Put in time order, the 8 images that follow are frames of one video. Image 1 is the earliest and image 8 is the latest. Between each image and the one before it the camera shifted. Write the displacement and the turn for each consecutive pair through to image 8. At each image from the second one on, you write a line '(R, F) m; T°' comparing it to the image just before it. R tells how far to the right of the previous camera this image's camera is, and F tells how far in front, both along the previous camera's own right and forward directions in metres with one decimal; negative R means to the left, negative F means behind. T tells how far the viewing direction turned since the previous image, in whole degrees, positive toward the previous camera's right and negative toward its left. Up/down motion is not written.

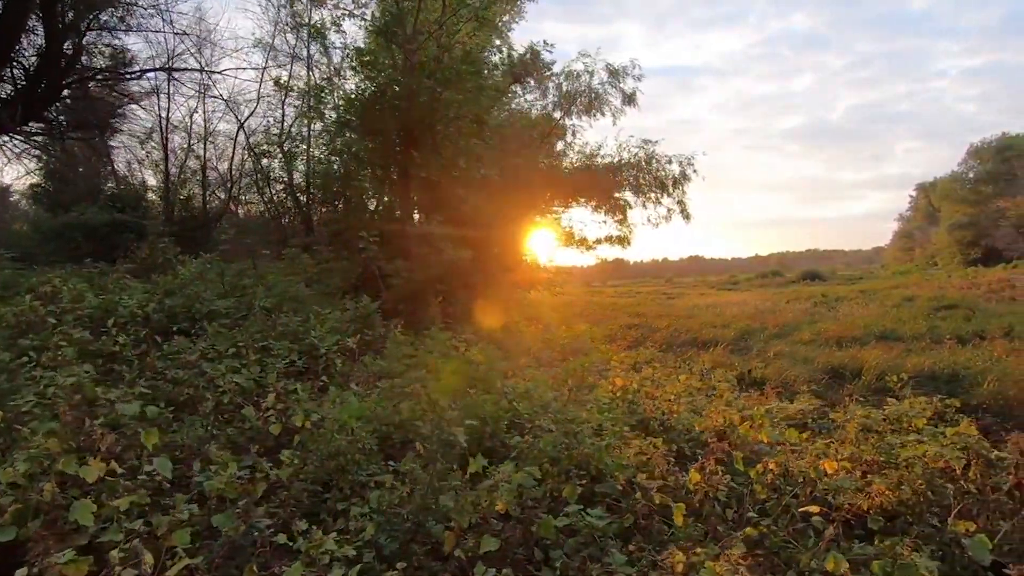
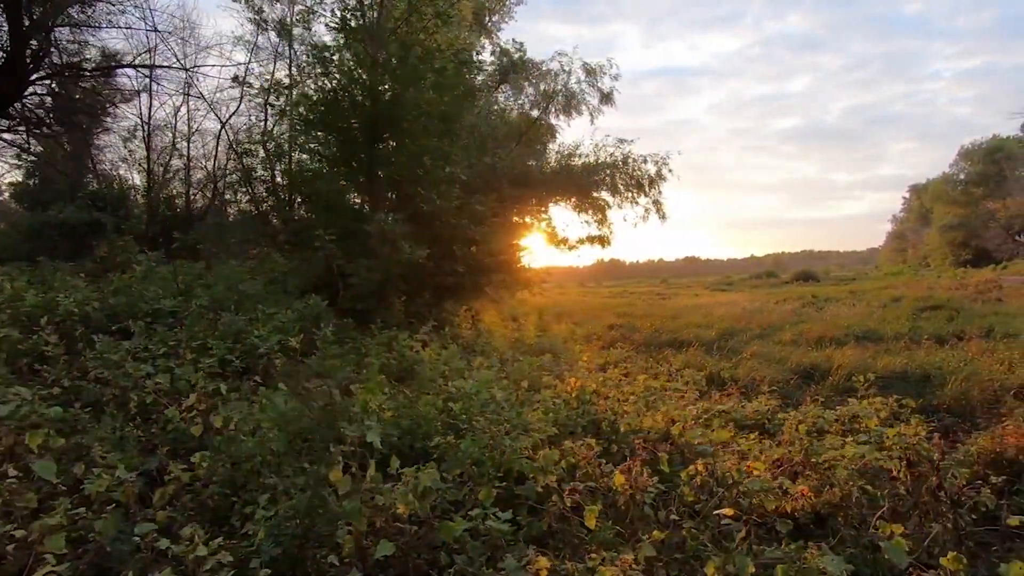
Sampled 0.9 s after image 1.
(+0.5, +0.1) m; 0°
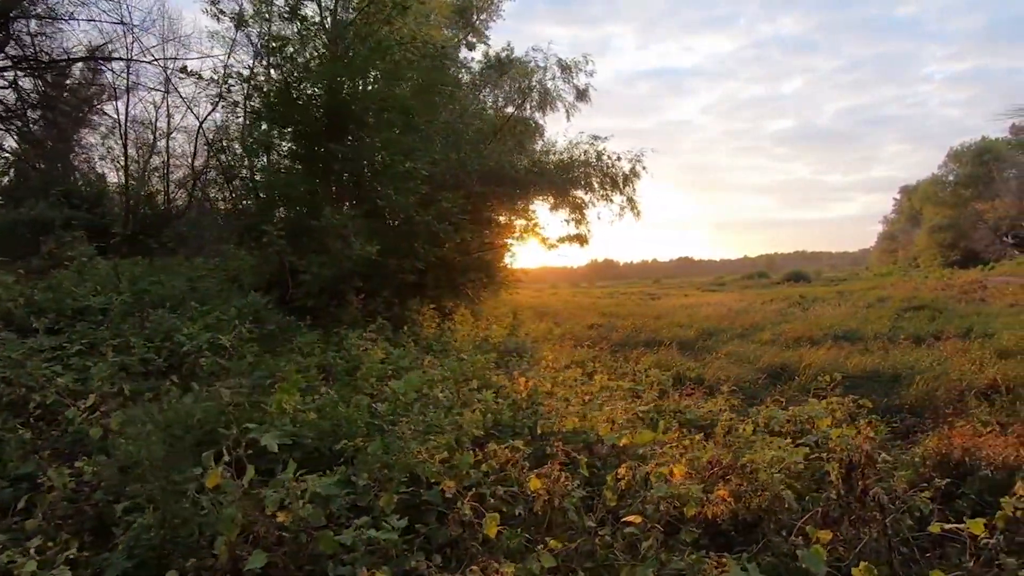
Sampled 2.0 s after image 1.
(+0.5, +0.2) m; +1°
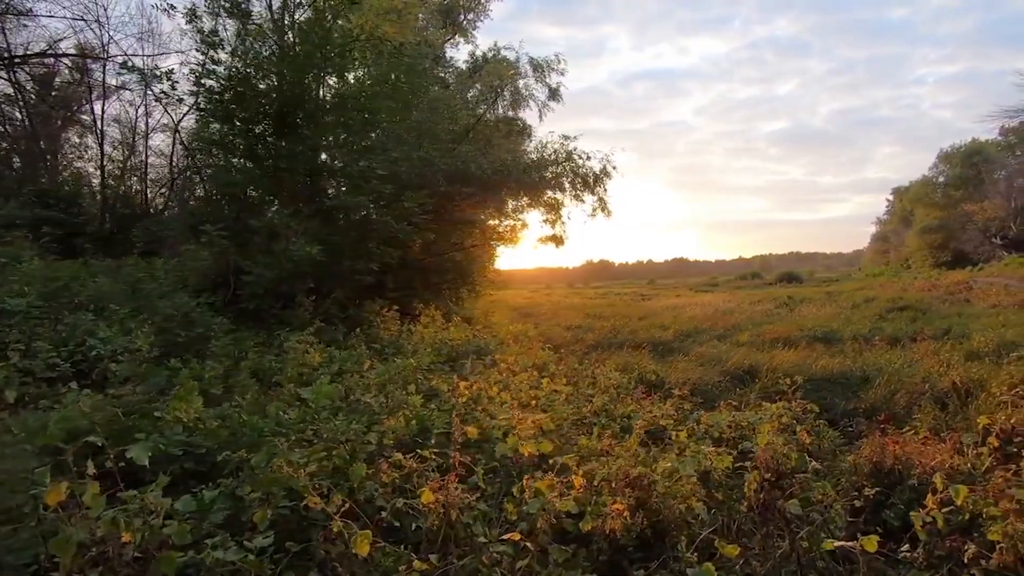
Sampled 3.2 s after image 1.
(+0.6, +0.2) m; 0°
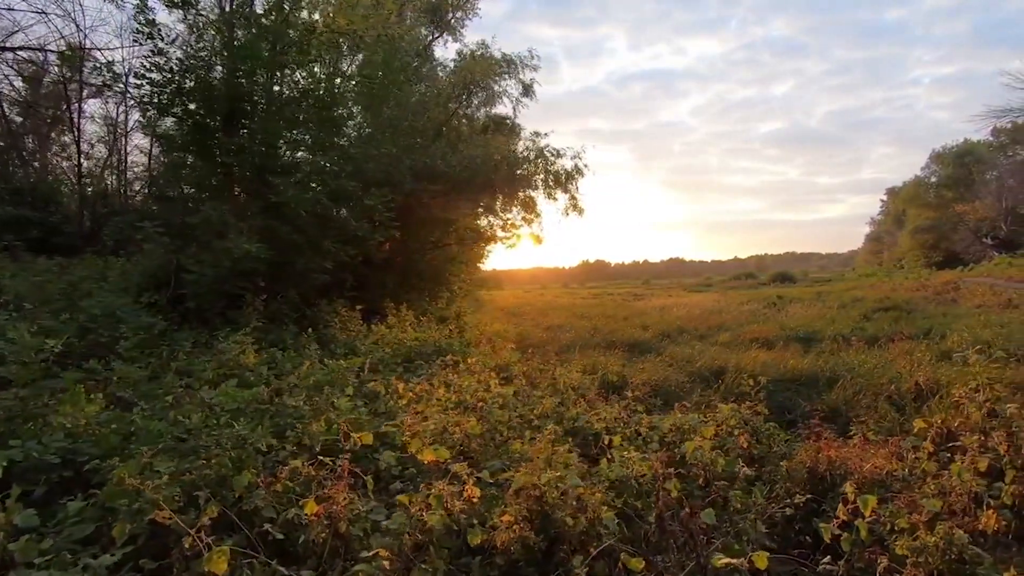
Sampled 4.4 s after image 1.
(+0.6, +0.2) m; 0°
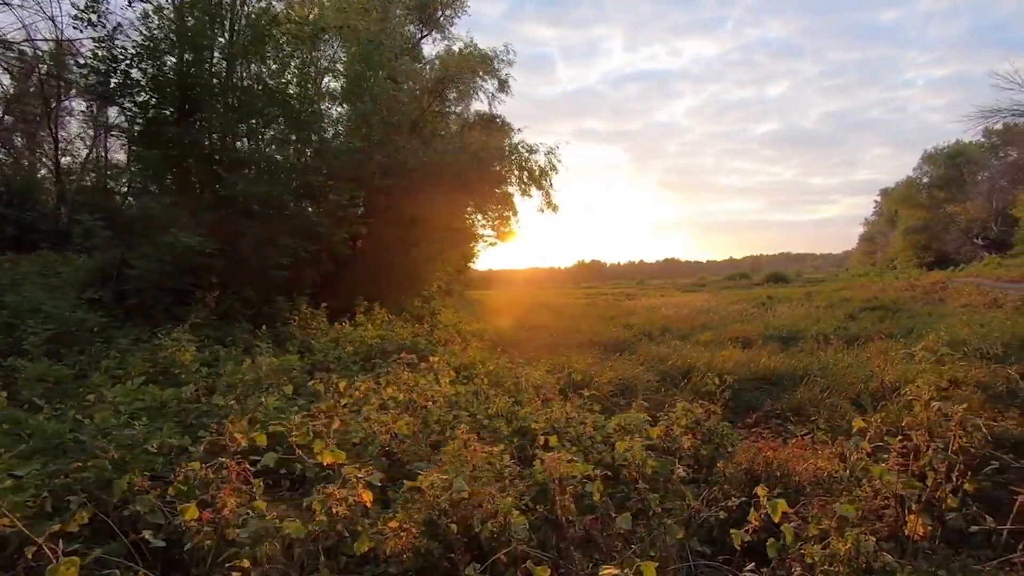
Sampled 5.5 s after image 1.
(+0.5, +0.2) m; 0°
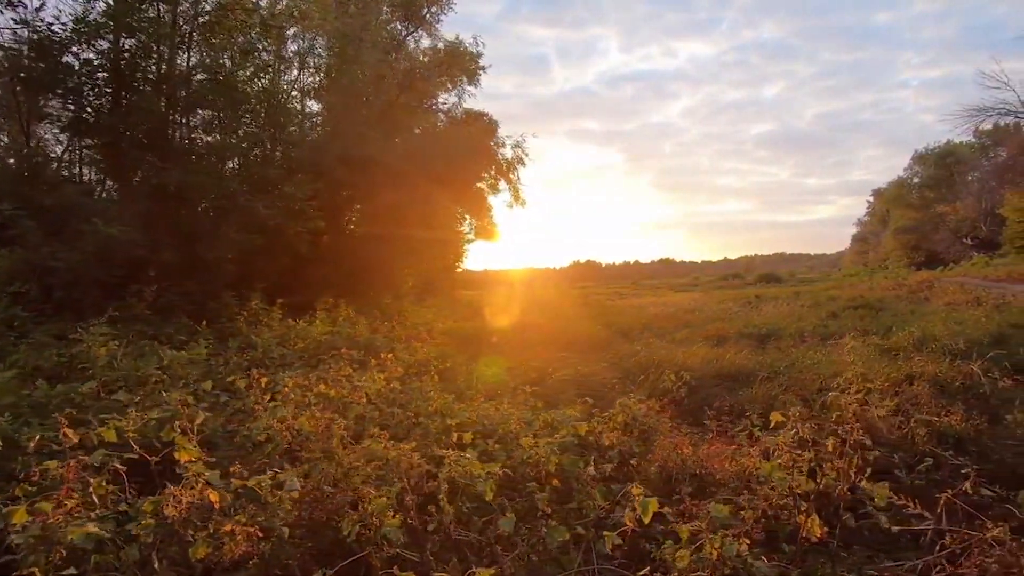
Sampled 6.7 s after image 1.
(+0.6, +0.2) m; 0°
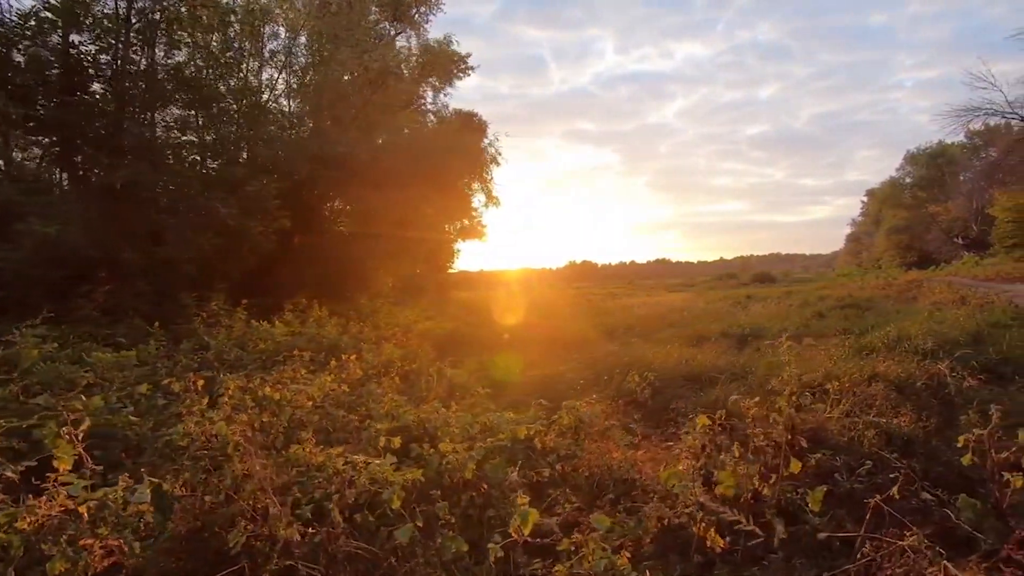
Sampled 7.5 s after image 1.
(+0.5, +0.1) m; 0°
